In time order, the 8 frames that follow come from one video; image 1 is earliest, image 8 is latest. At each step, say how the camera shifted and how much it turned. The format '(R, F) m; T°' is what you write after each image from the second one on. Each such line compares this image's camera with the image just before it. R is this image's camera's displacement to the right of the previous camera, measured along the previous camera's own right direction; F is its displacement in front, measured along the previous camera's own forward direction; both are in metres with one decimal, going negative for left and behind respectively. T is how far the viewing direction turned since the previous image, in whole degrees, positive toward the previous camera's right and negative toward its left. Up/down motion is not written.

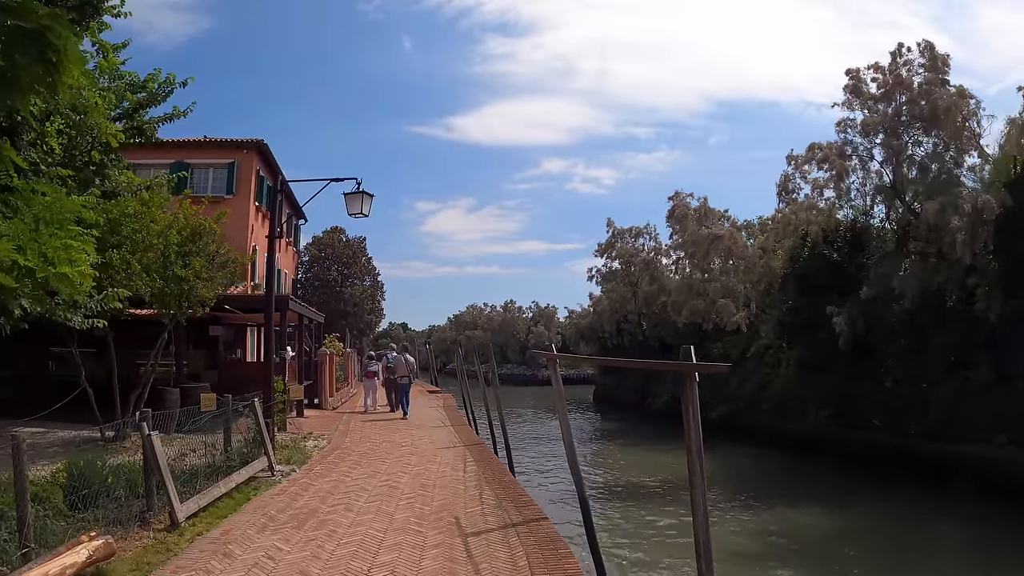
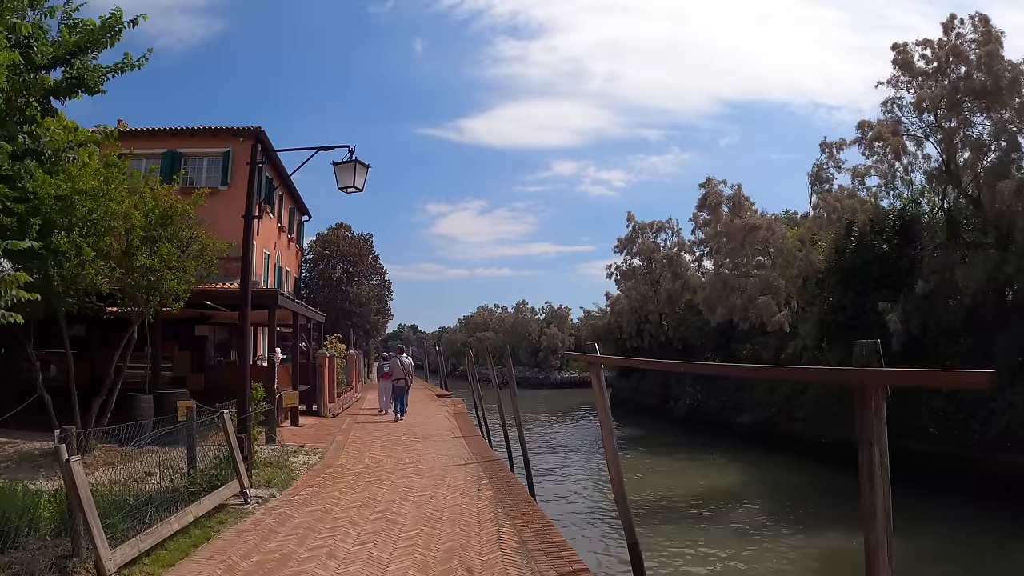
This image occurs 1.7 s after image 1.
(-0.2, +1.9) m; -1°
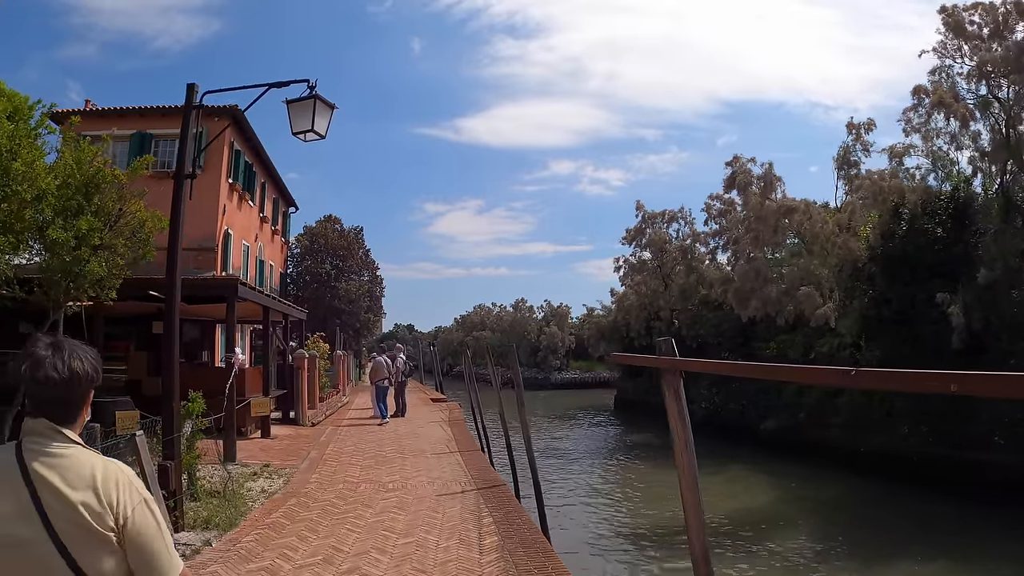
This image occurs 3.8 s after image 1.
(-0.1, +2.3) m; 0°
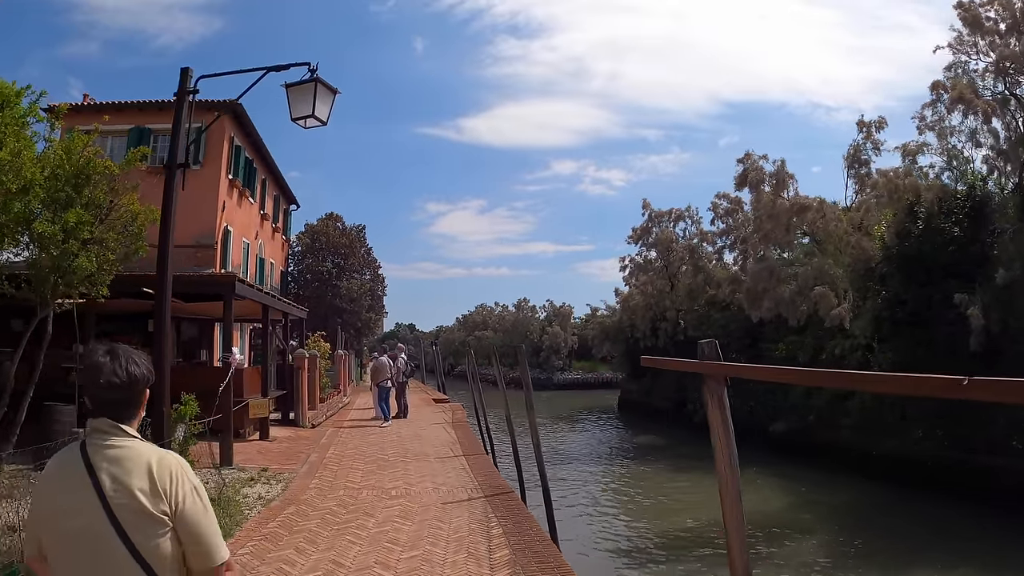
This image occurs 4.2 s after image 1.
(-0.1, +0.4) m; 0°
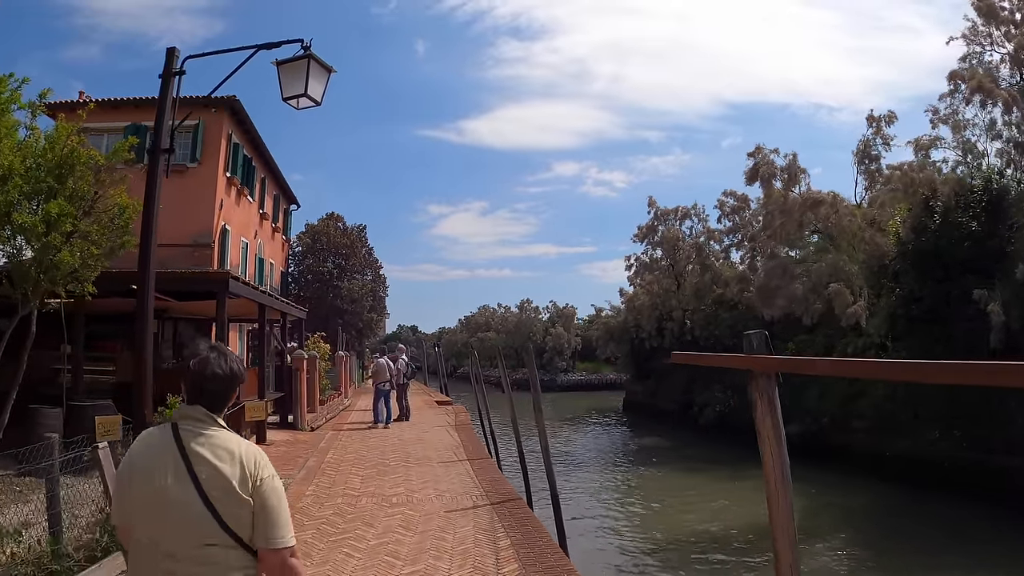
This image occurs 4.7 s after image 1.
(0.0, +0.5) m; 0°
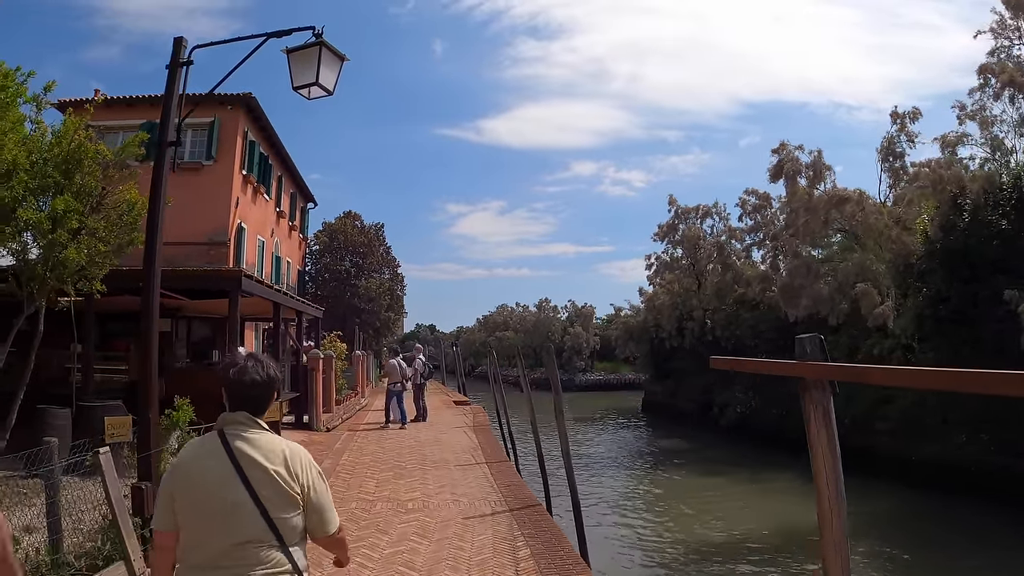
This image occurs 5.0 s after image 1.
(0.0, +0.3) m; -1°
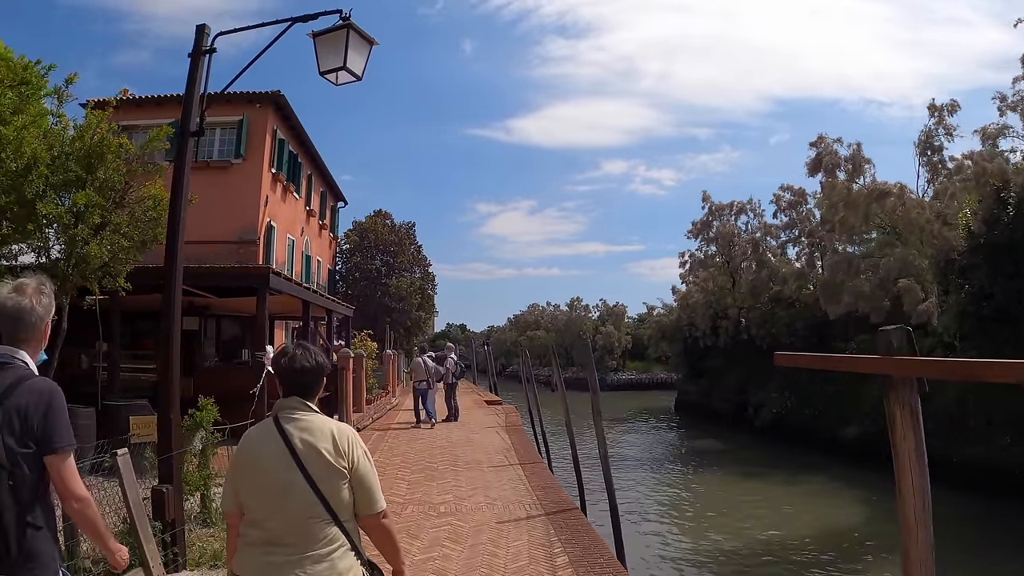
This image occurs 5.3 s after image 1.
(0.0, +0.3) m; -2°
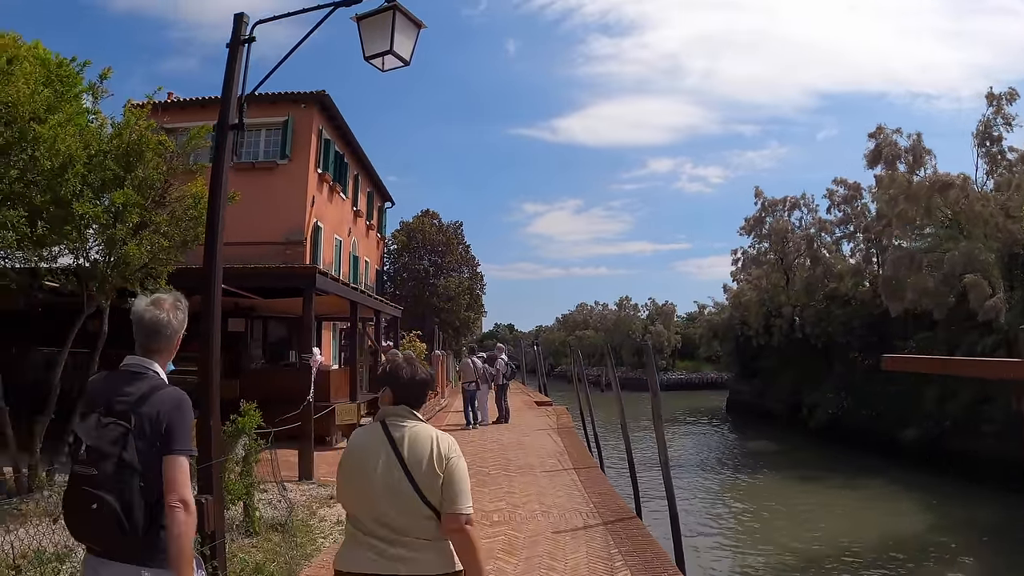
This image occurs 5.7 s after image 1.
(-0.1, +0.4) m; -4°
